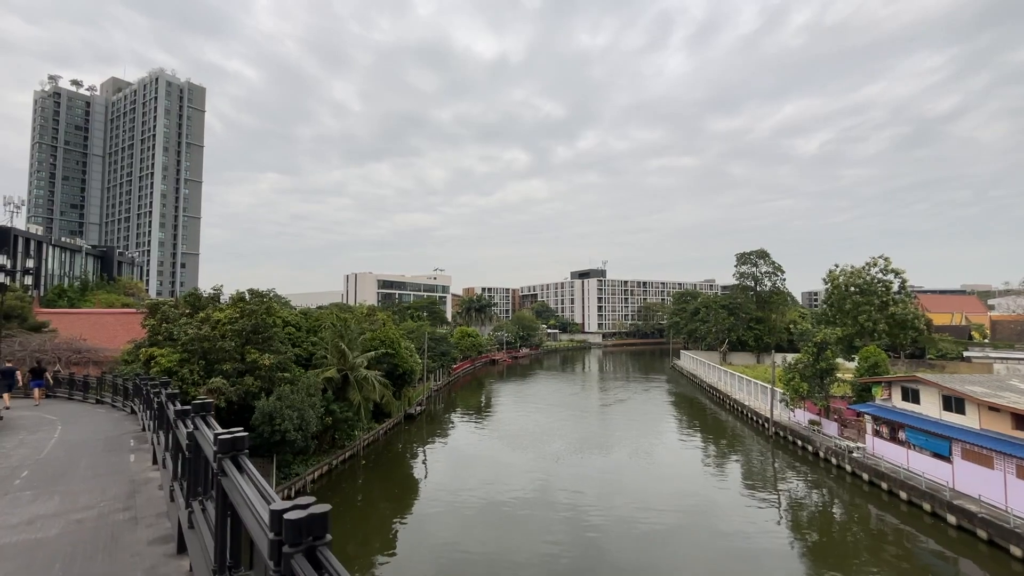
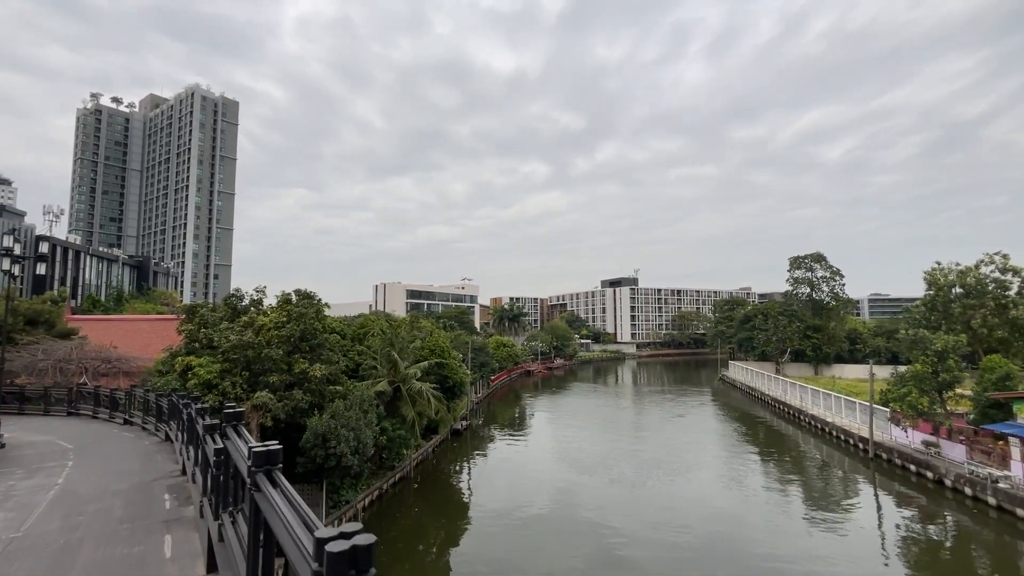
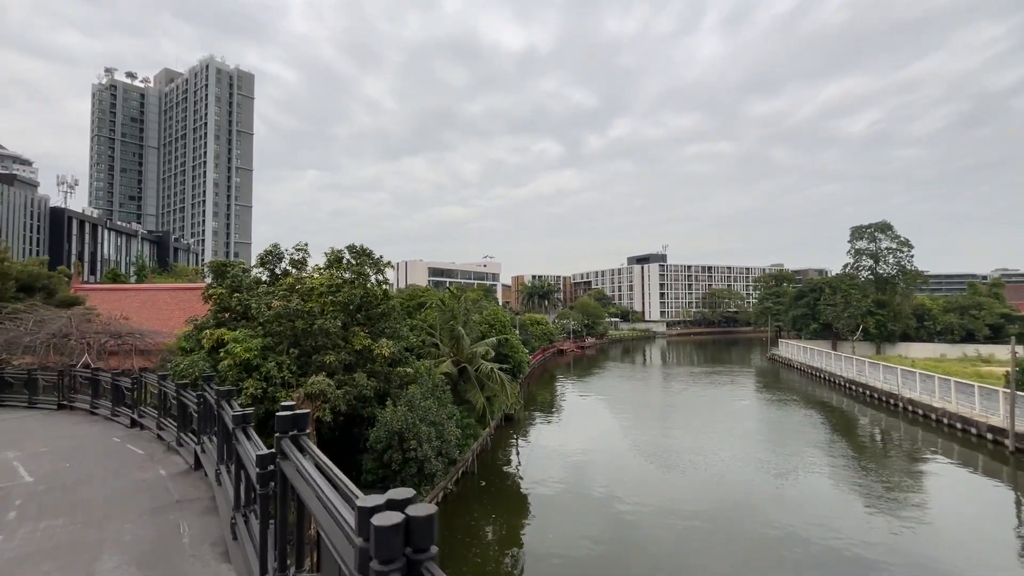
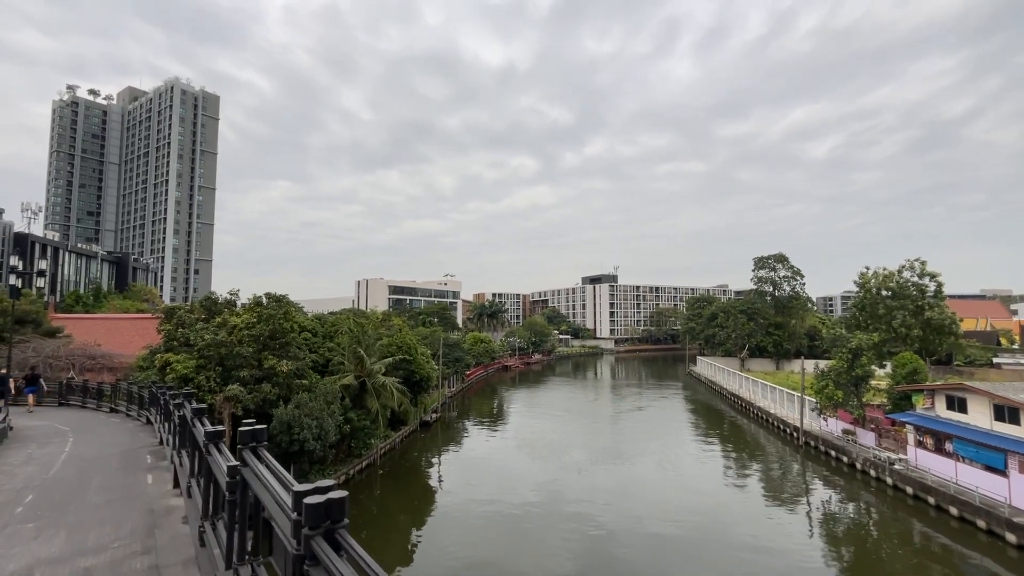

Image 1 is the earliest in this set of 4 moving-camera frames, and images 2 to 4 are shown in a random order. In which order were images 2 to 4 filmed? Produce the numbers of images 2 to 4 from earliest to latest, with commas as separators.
4, 2, 3
